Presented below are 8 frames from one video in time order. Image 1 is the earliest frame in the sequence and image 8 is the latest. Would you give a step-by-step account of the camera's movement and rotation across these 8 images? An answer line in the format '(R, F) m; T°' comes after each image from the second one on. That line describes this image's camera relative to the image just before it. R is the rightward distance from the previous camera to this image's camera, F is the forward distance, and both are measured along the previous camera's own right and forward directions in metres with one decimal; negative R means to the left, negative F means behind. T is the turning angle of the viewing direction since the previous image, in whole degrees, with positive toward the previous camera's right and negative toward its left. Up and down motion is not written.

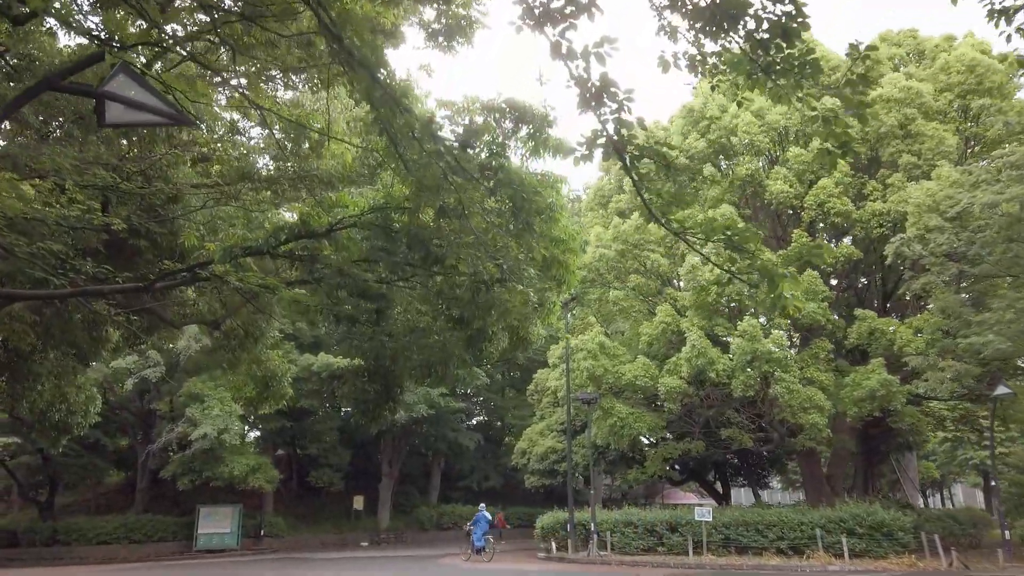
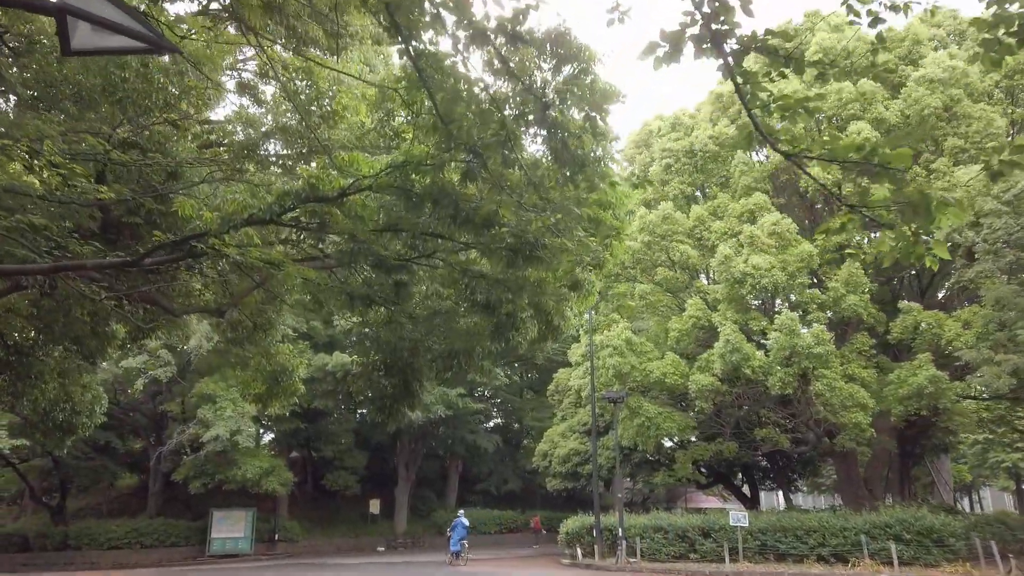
(-0.2, +0.8) m; -1°
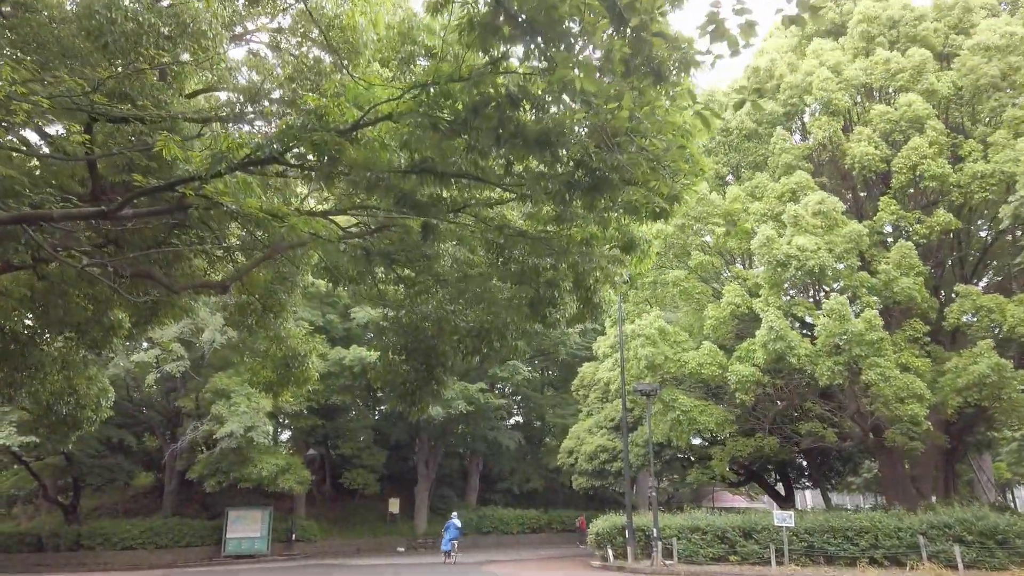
(-0.2, +0.9) m; -1°
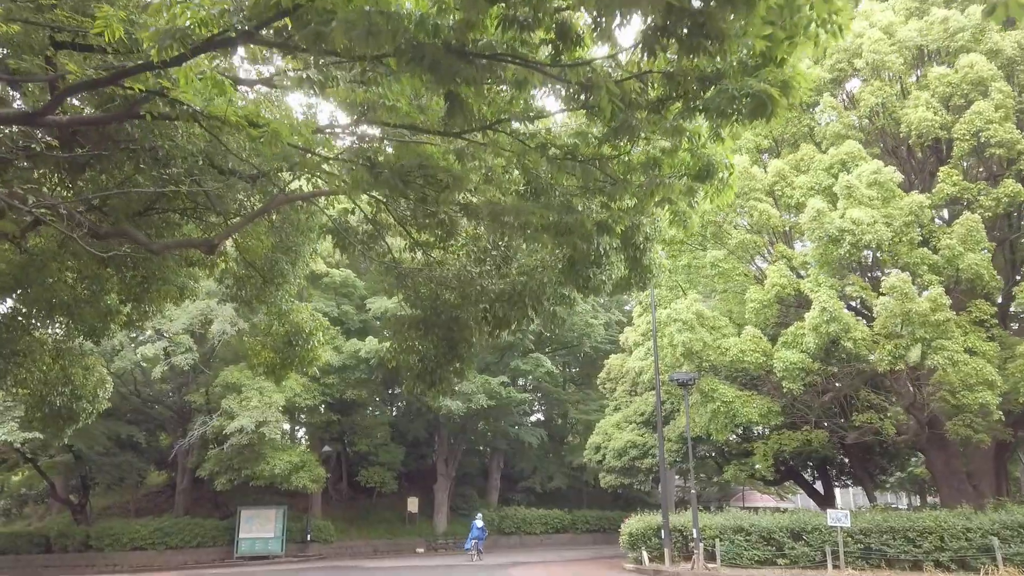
(-0.2, +1.1) m; -1°
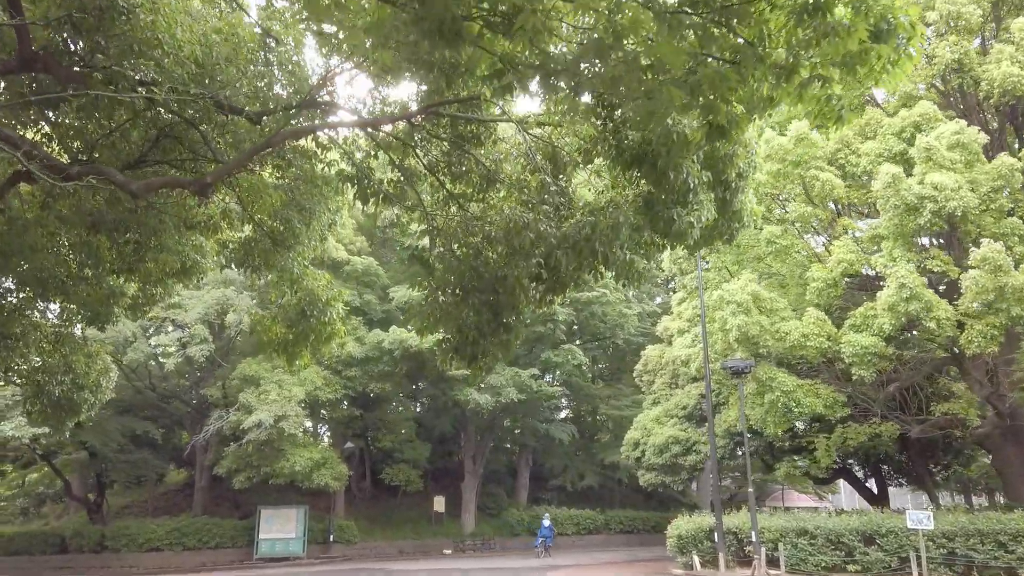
(-0.3, +1.3) m; -2°
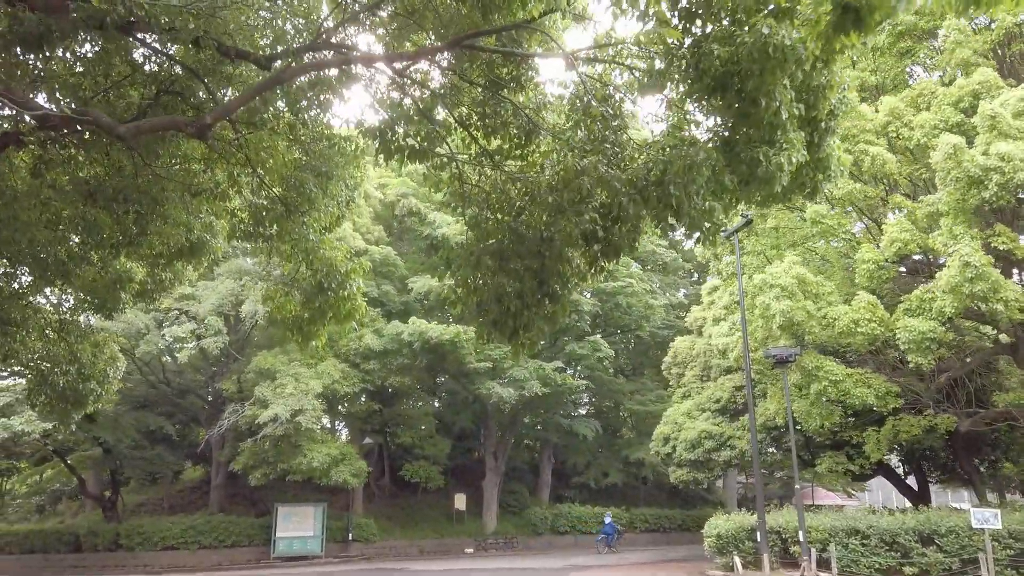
(-0.2, +0.8) m; -1°
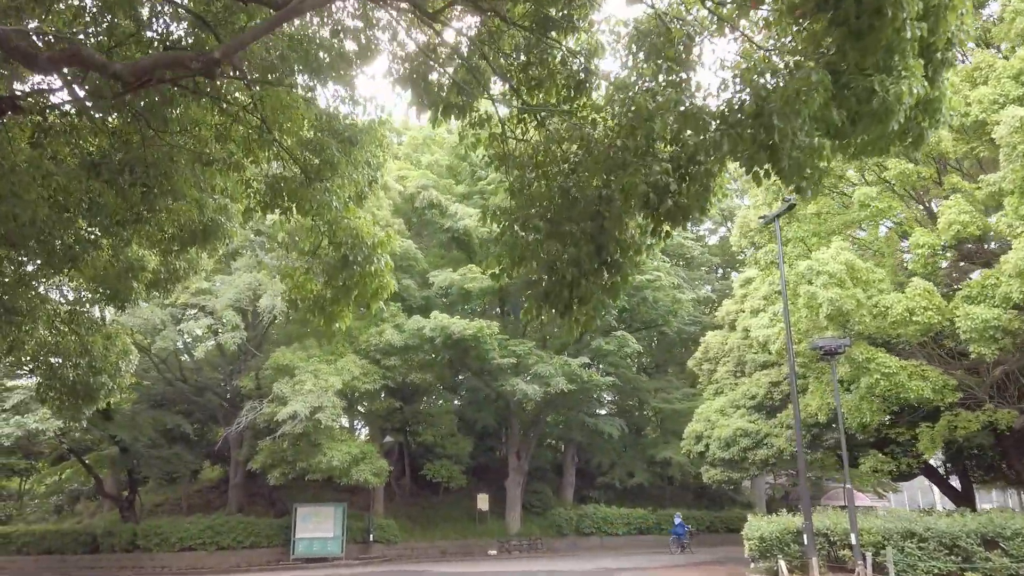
(-0.2, +0.7) m; -1°
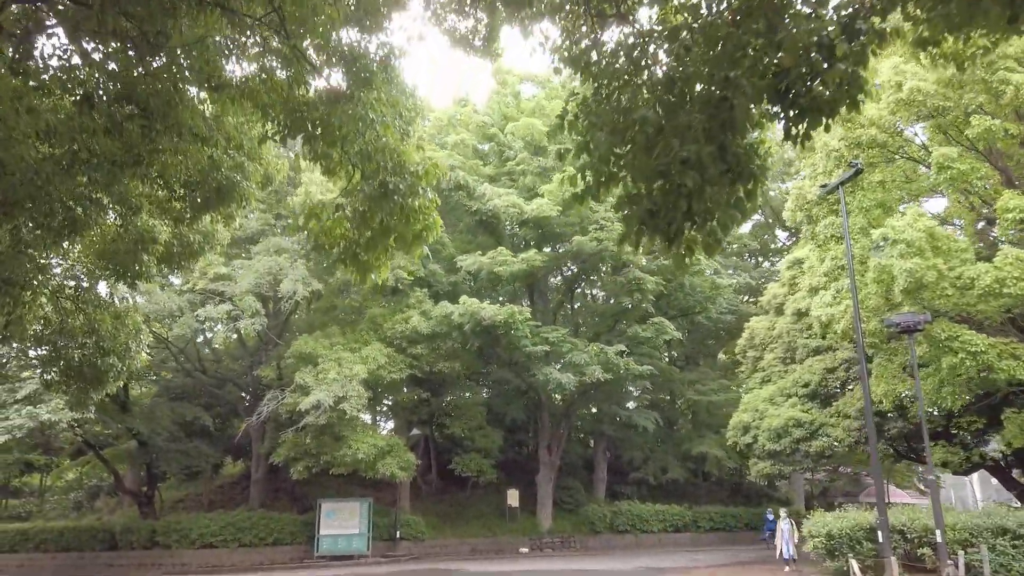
(-0.3, +1.0) m; -1°
